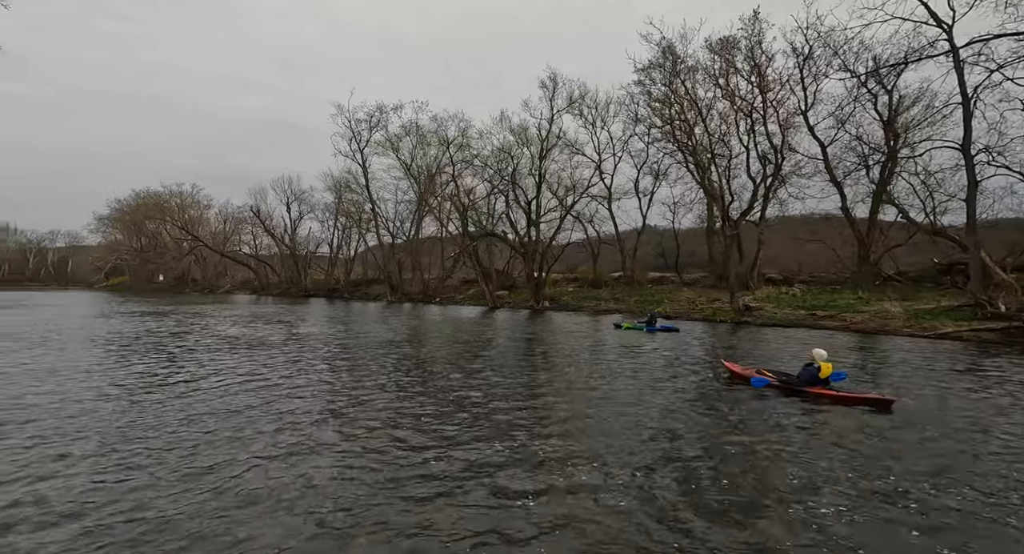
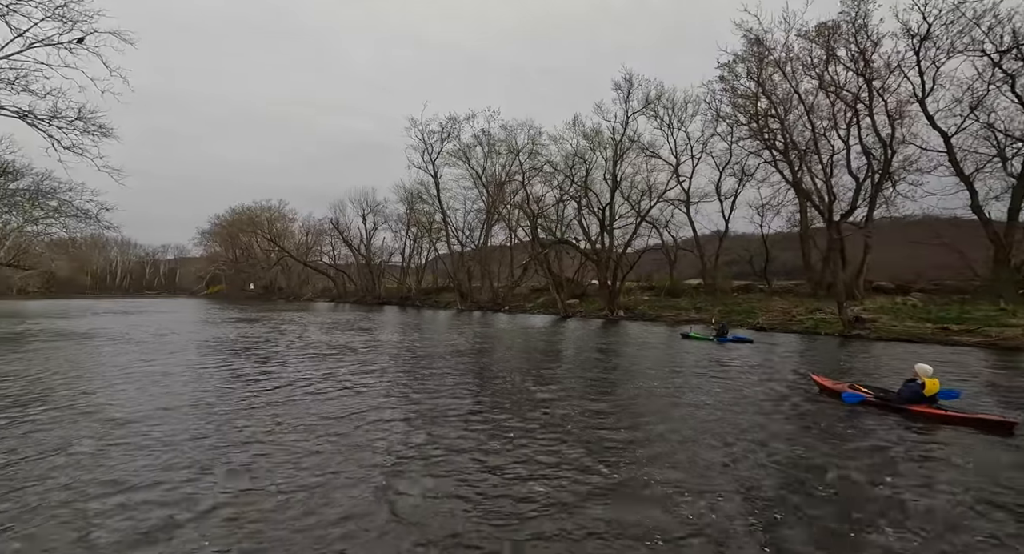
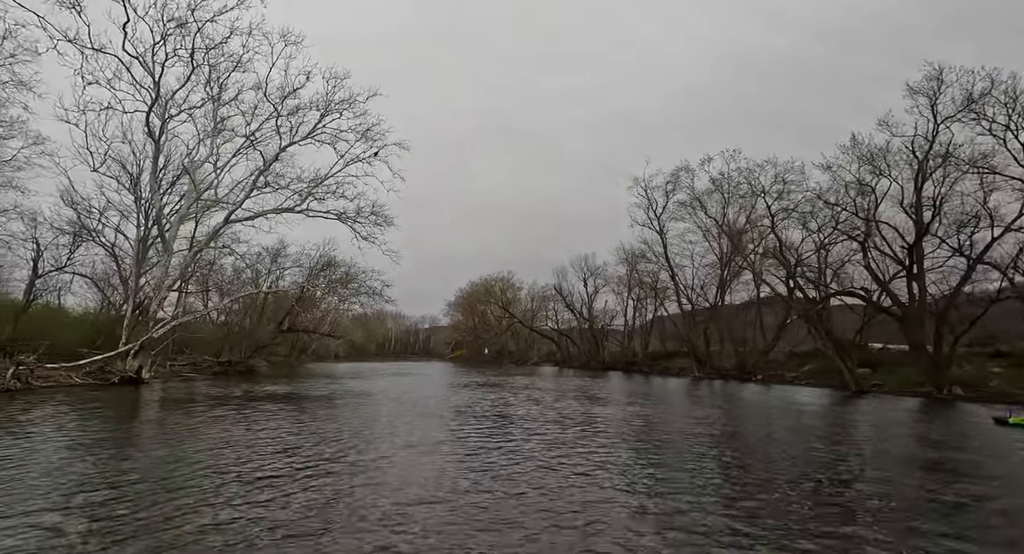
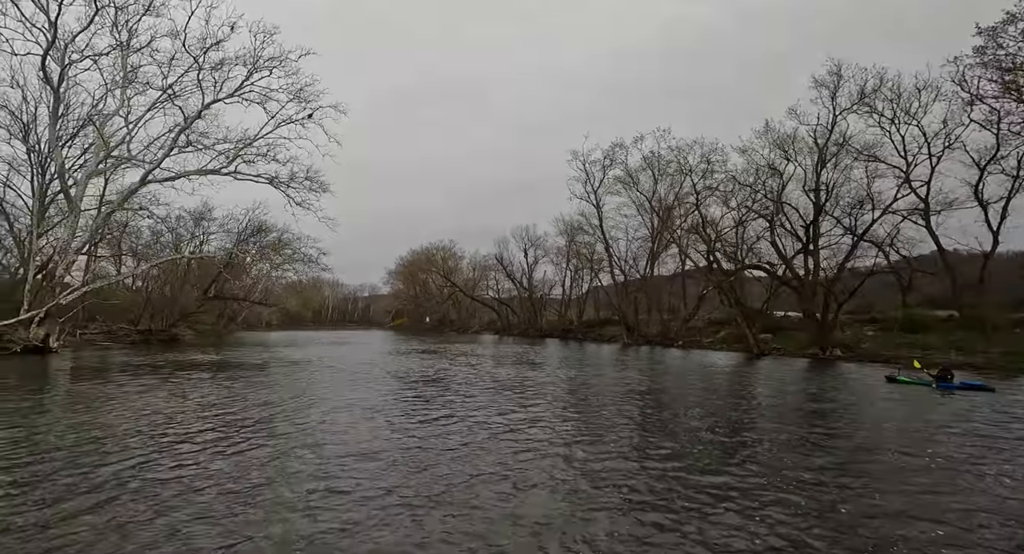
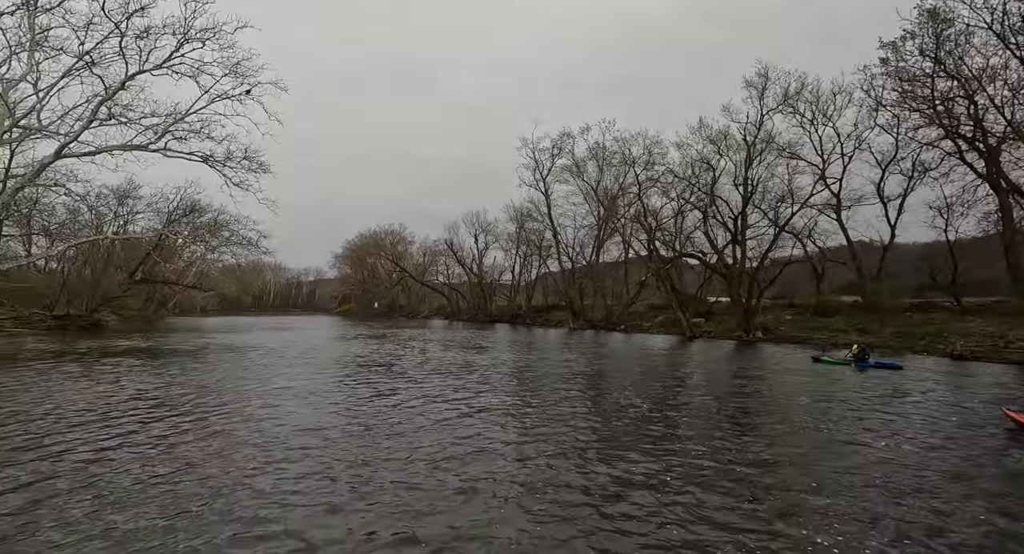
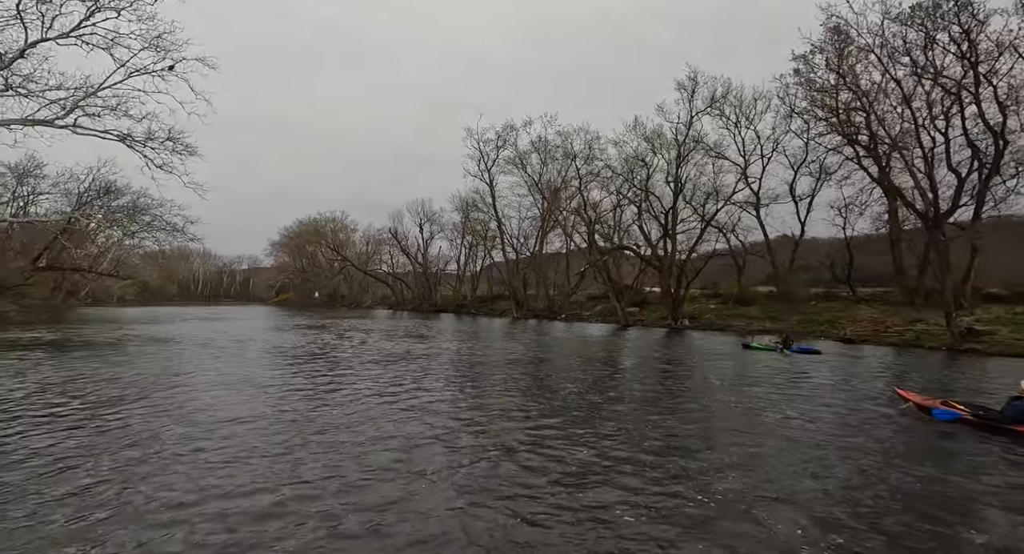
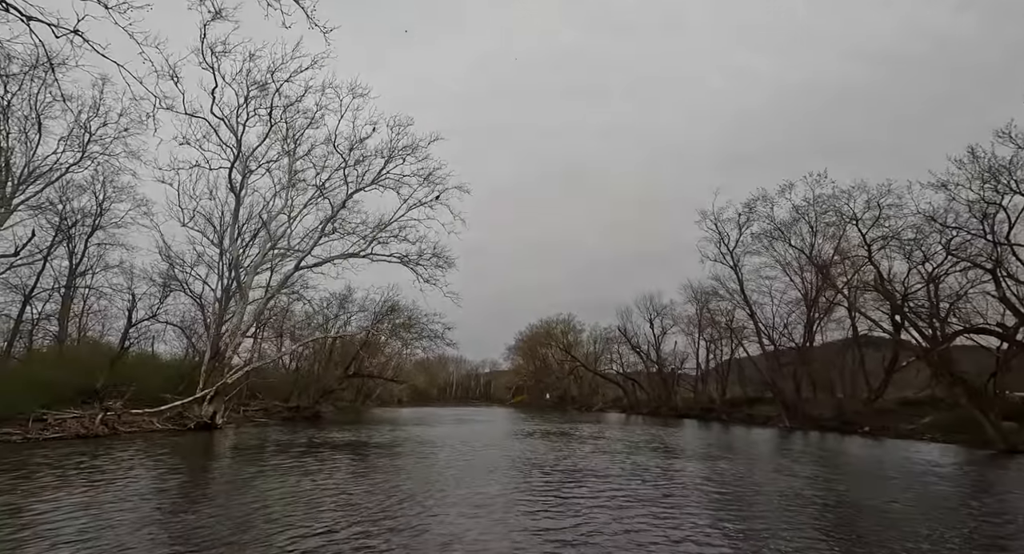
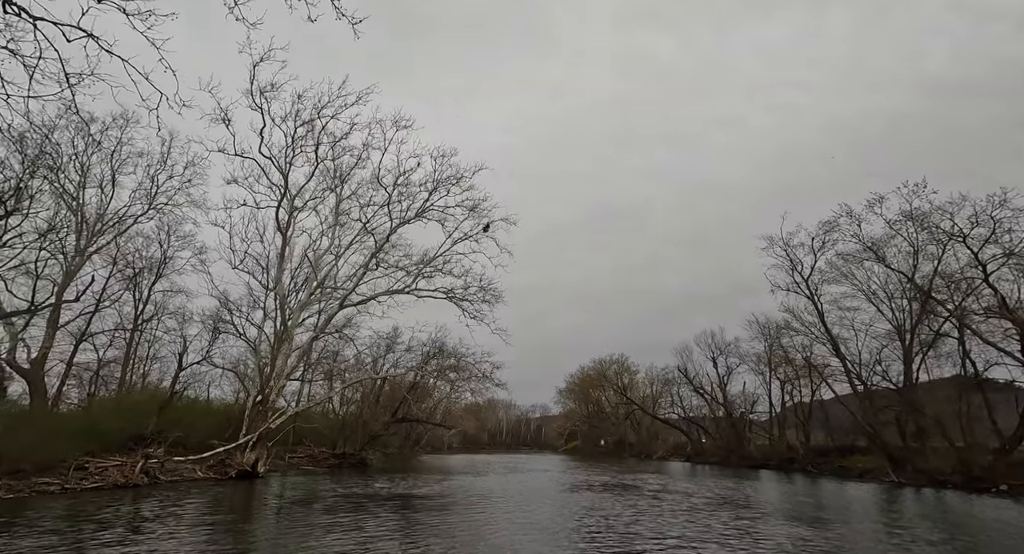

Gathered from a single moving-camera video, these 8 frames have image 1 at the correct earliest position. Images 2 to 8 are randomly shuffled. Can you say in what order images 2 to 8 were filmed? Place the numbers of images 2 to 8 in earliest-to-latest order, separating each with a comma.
2, 6, 5, 4, 3, 7, 8
